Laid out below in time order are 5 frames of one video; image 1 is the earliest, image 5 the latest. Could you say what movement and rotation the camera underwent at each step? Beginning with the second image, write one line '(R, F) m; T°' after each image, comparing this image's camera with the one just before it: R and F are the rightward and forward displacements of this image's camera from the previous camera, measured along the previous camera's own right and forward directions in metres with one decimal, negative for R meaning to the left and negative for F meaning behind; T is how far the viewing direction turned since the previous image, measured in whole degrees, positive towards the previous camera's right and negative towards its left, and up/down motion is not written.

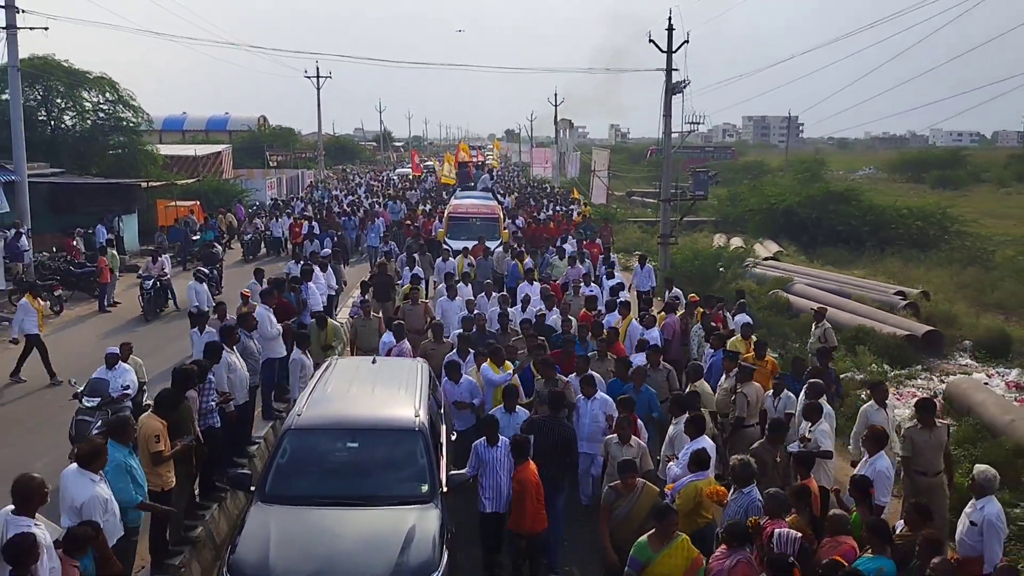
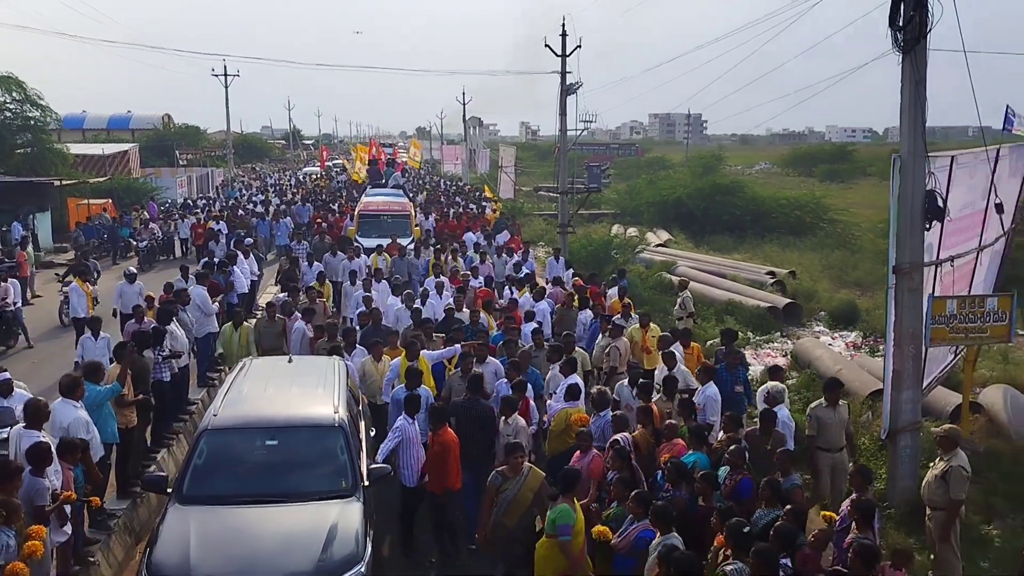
(+0.1, -1.5) m; +6°
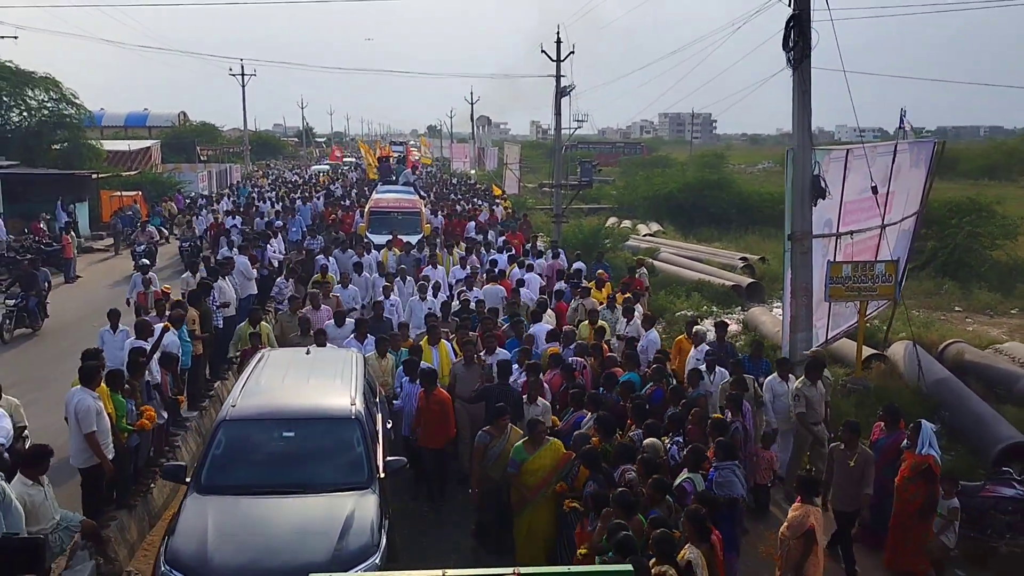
(+0.3, -2.2) m; -1°
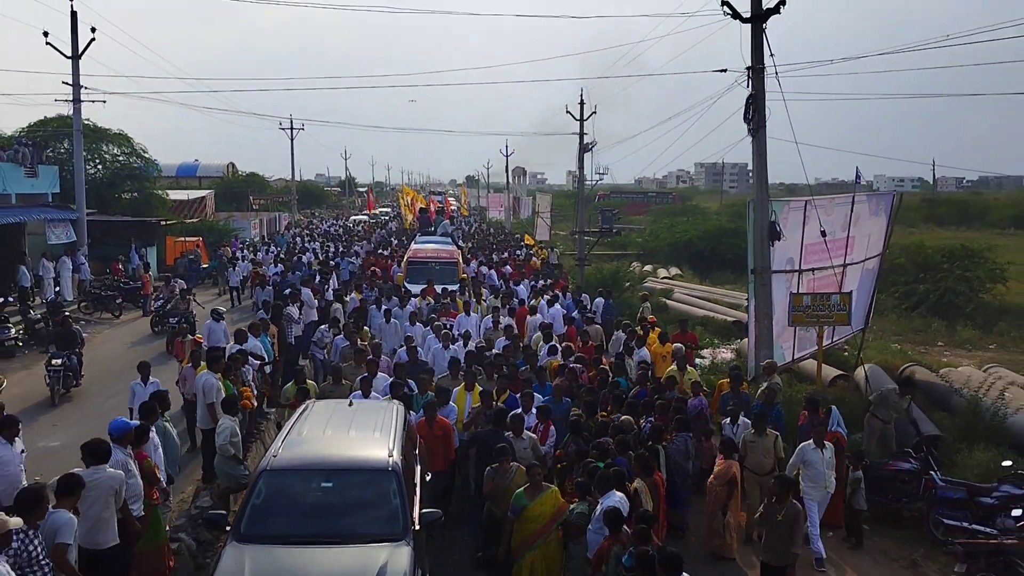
(+0.3, -2.3) m; -2°
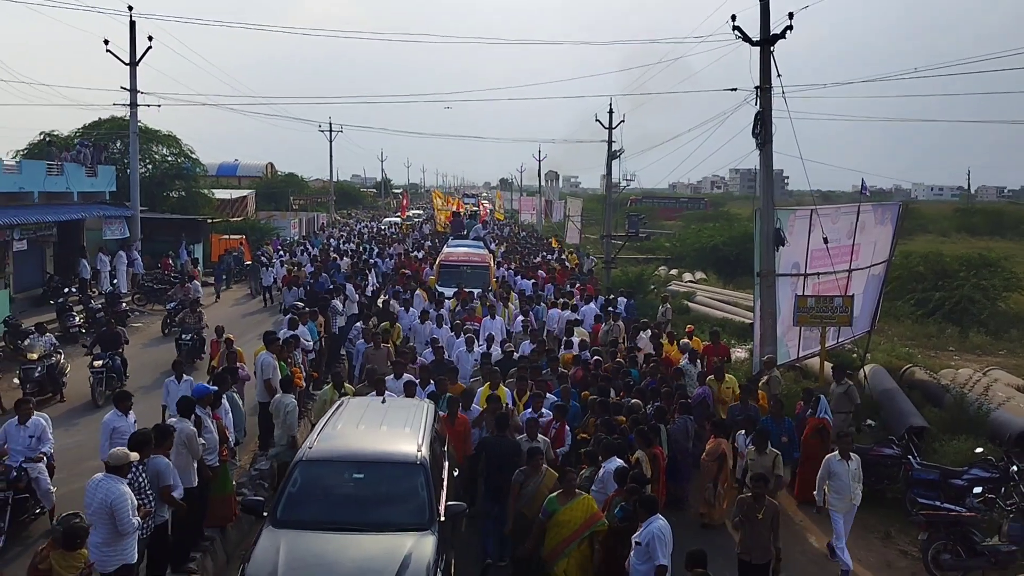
(+0.1, -1.1) m; -2°
